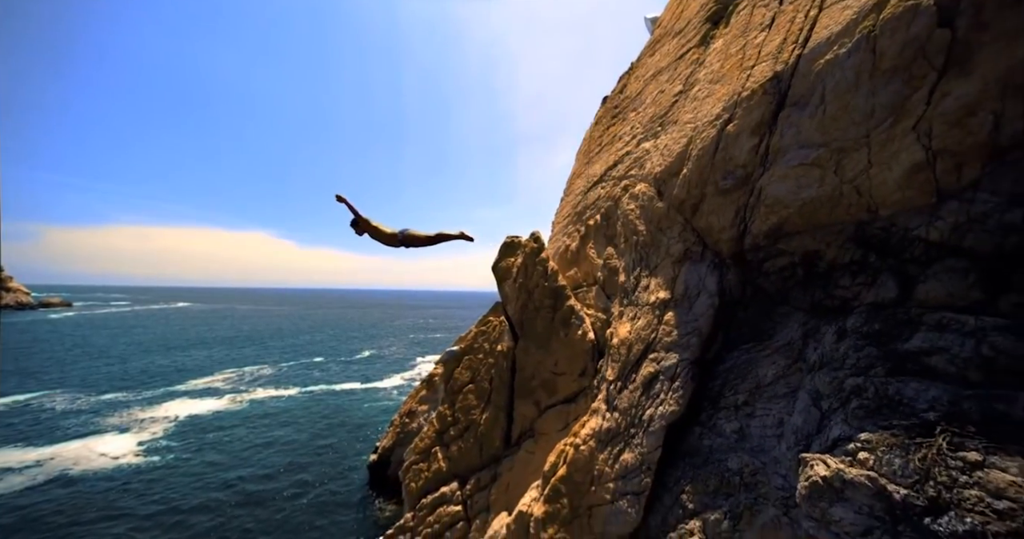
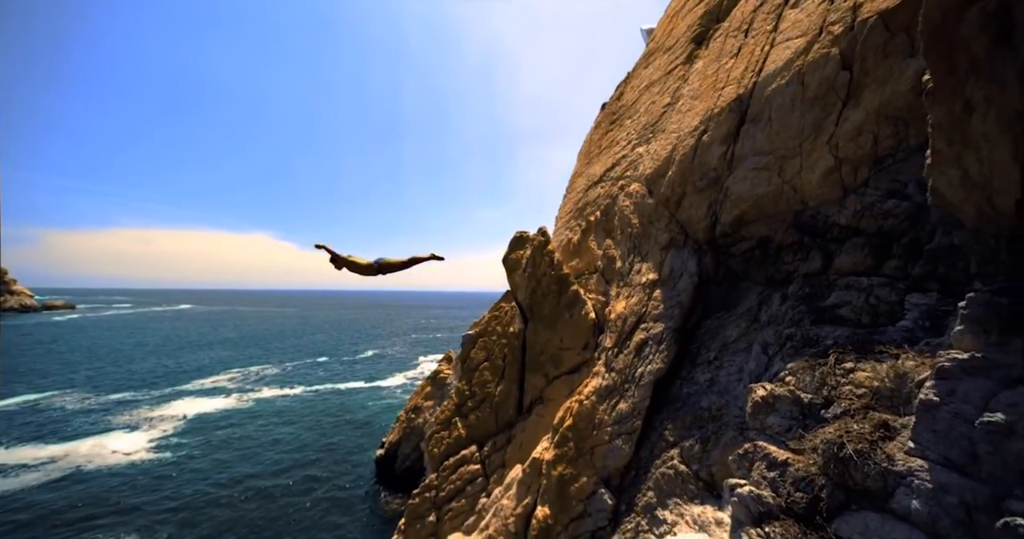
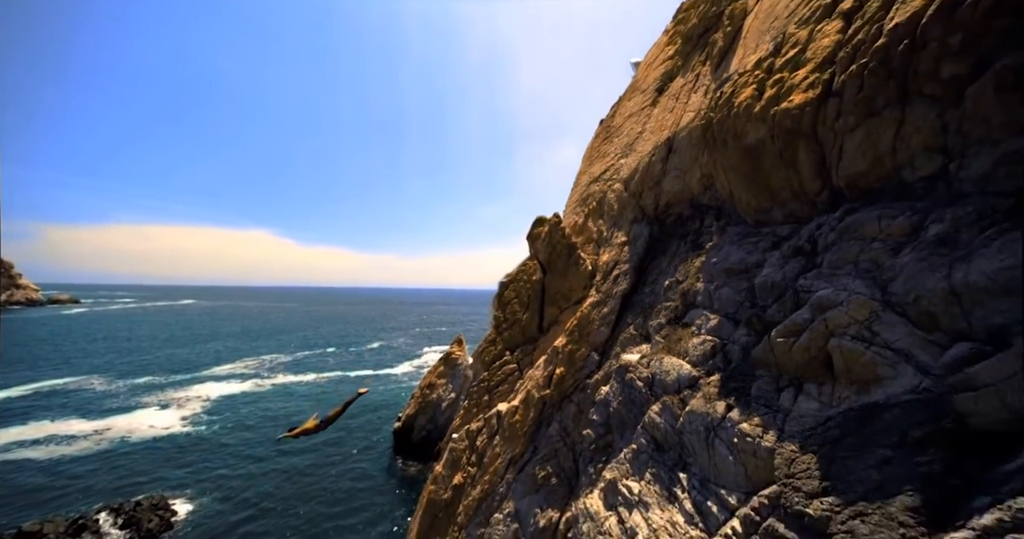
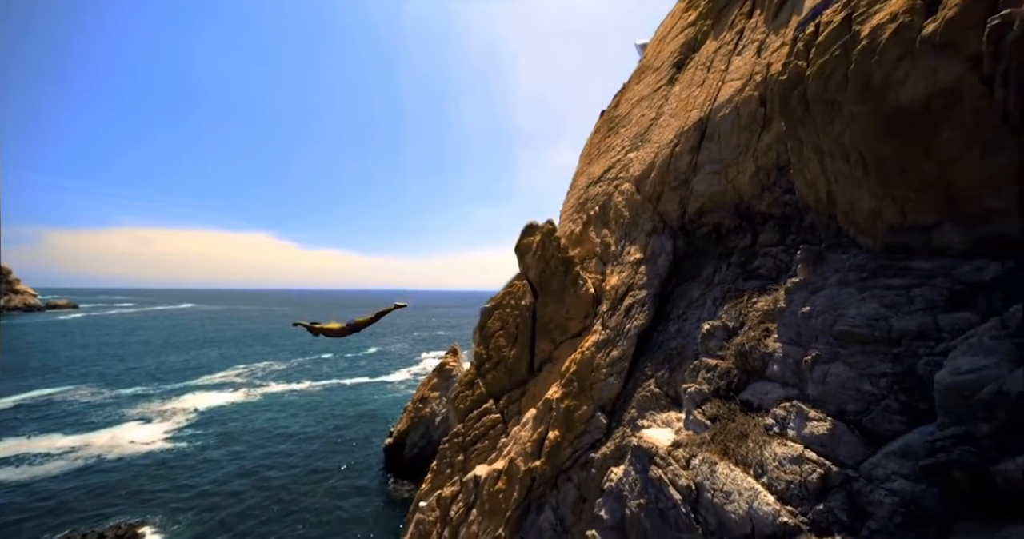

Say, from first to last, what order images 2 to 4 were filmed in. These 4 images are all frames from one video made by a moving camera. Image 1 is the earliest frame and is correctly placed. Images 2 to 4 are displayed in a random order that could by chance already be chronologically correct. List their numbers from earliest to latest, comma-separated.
2, 4, 3
